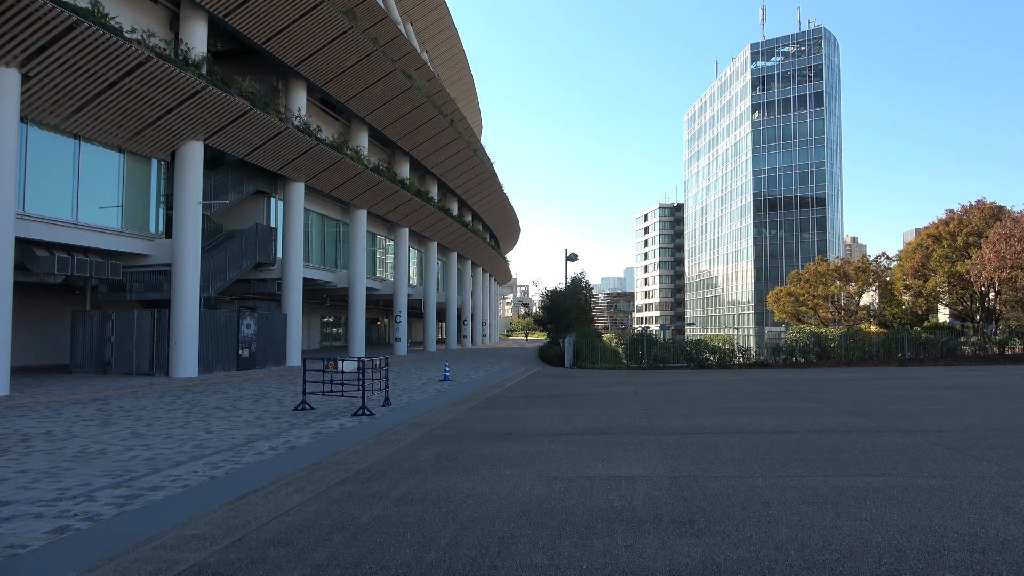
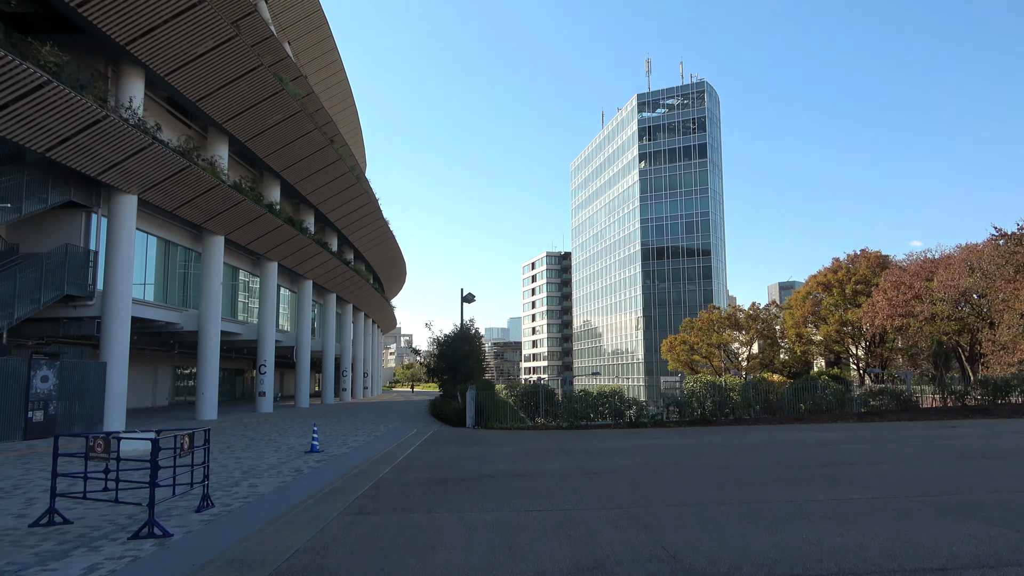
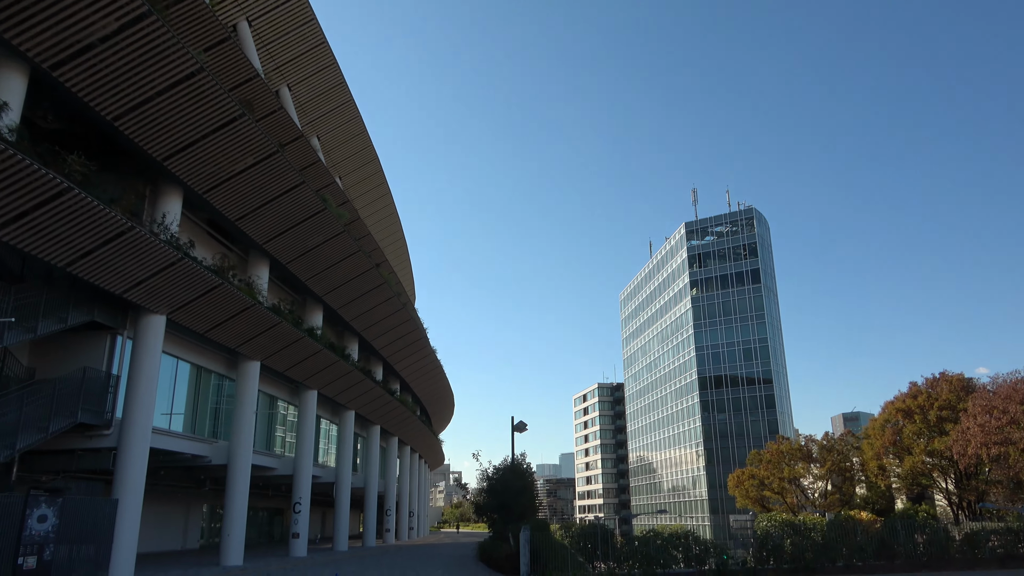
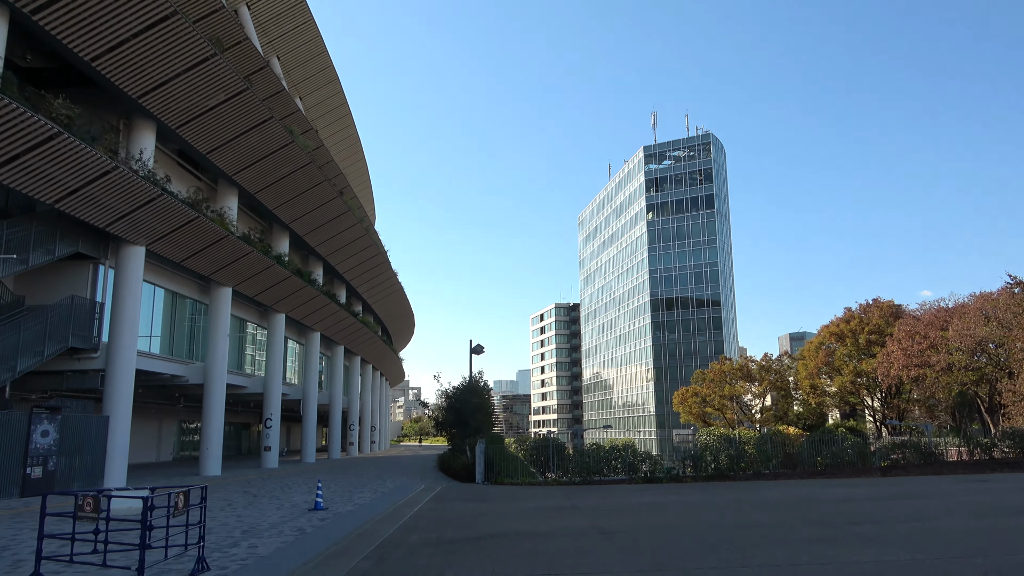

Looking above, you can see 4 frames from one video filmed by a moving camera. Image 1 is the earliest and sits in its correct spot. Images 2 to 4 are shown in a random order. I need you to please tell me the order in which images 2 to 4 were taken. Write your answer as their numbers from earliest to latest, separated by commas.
2, 4, 3
